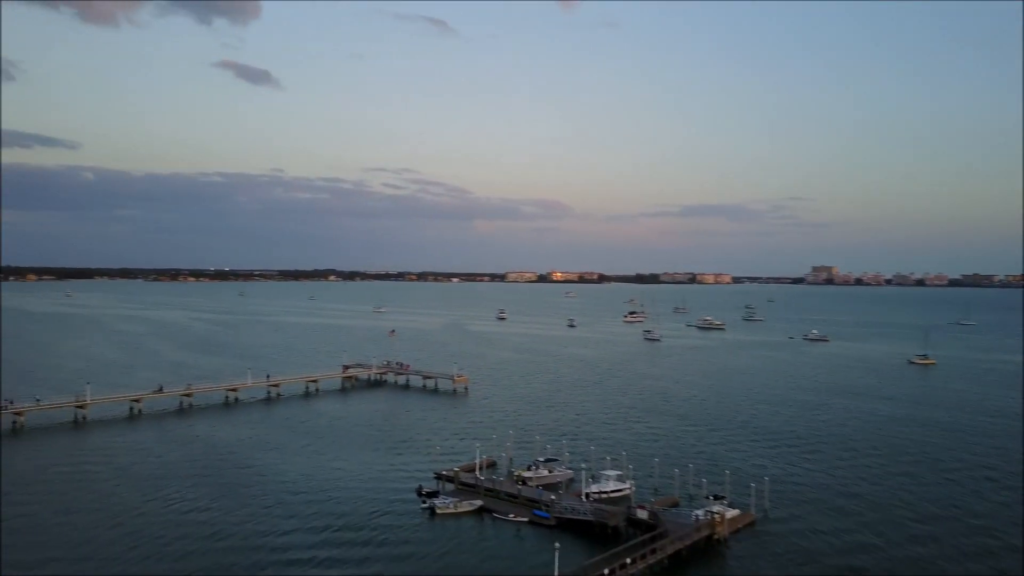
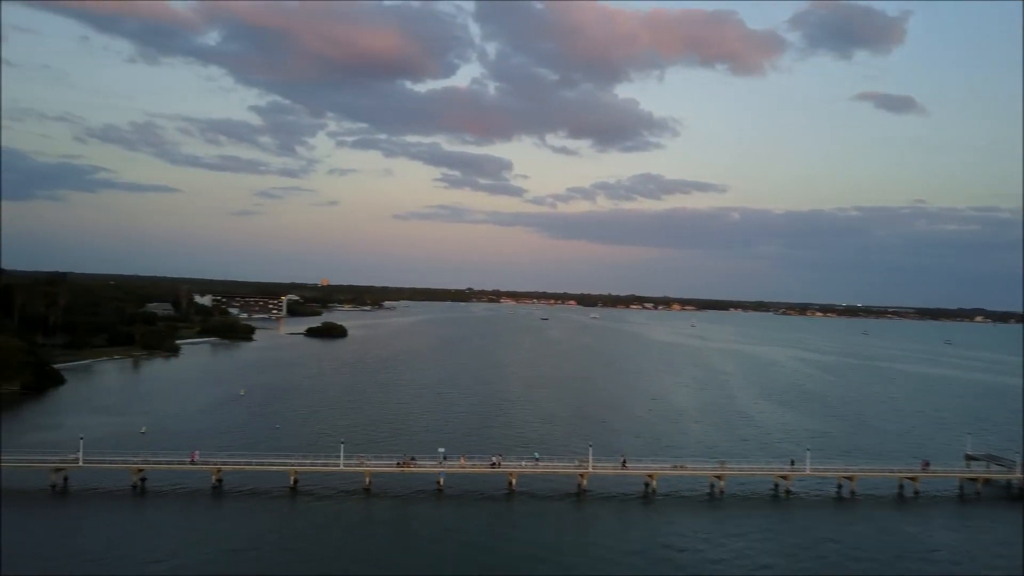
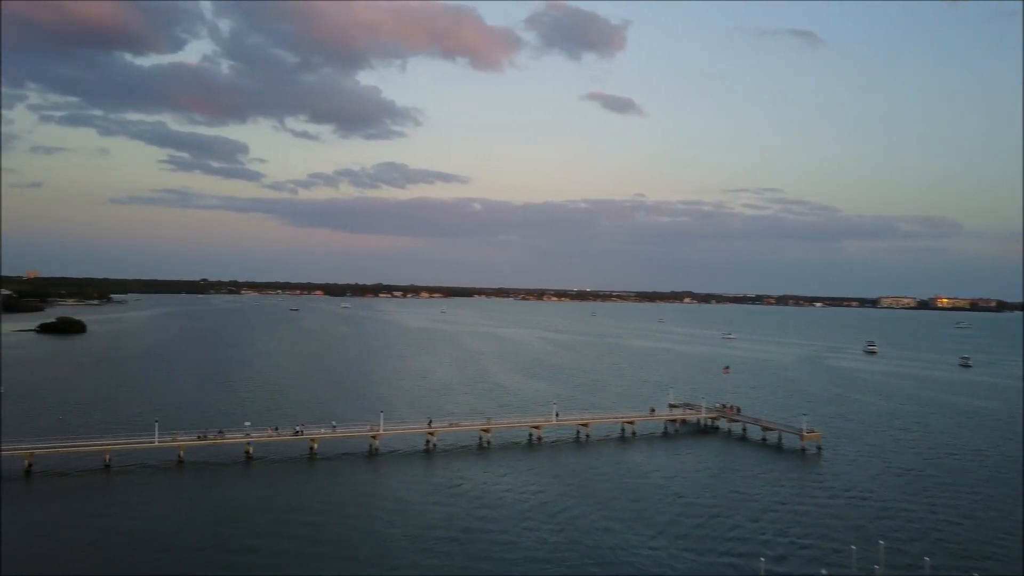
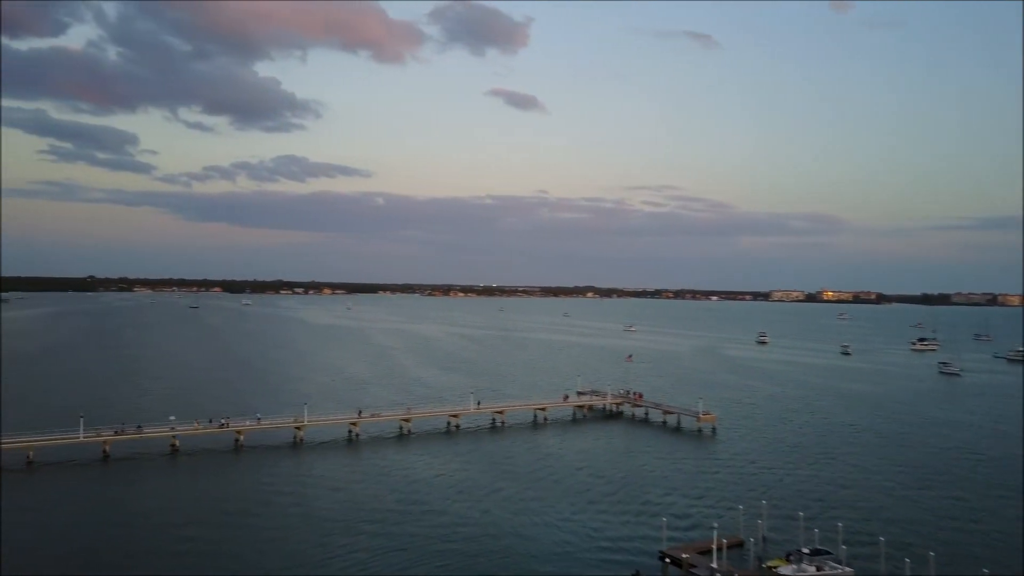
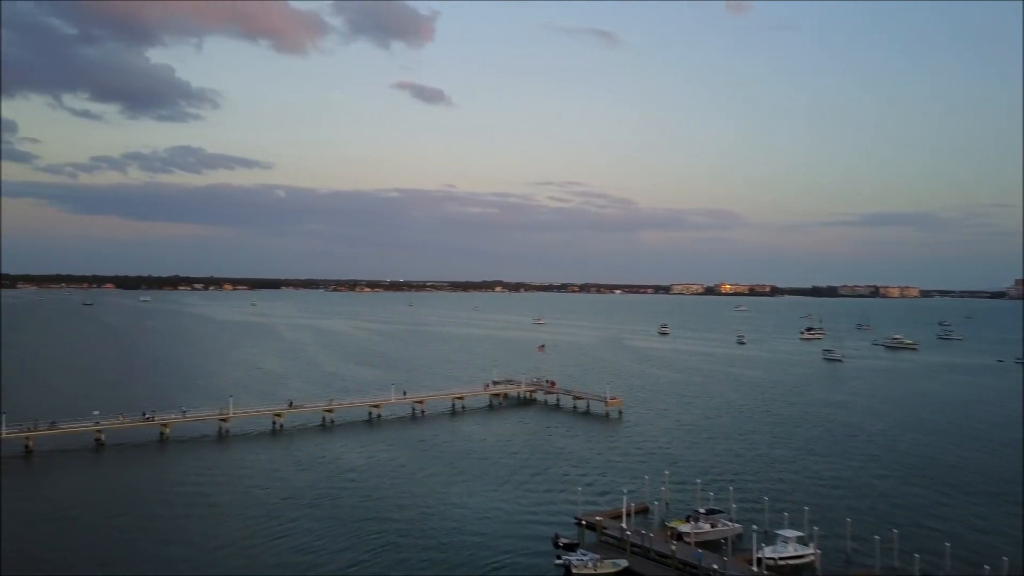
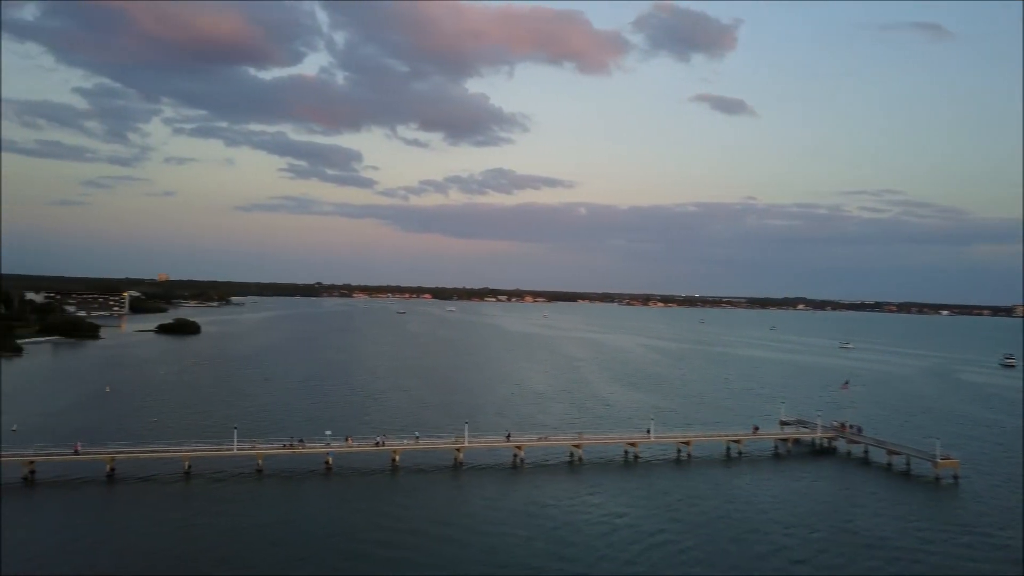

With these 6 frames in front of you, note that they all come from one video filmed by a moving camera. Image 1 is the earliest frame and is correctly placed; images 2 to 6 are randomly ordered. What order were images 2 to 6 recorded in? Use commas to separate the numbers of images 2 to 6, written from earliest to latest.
5, 4, 3, 6, 2
